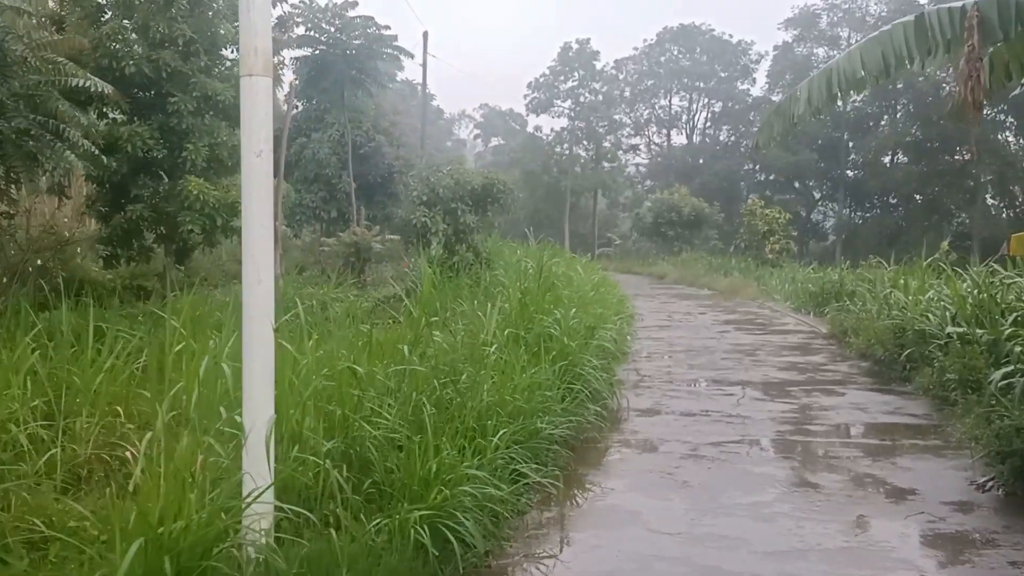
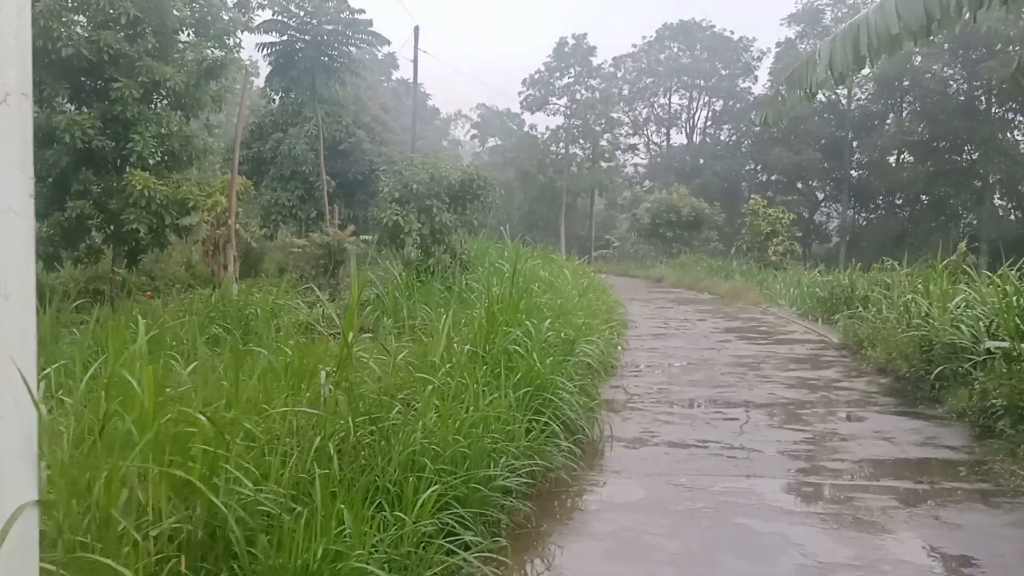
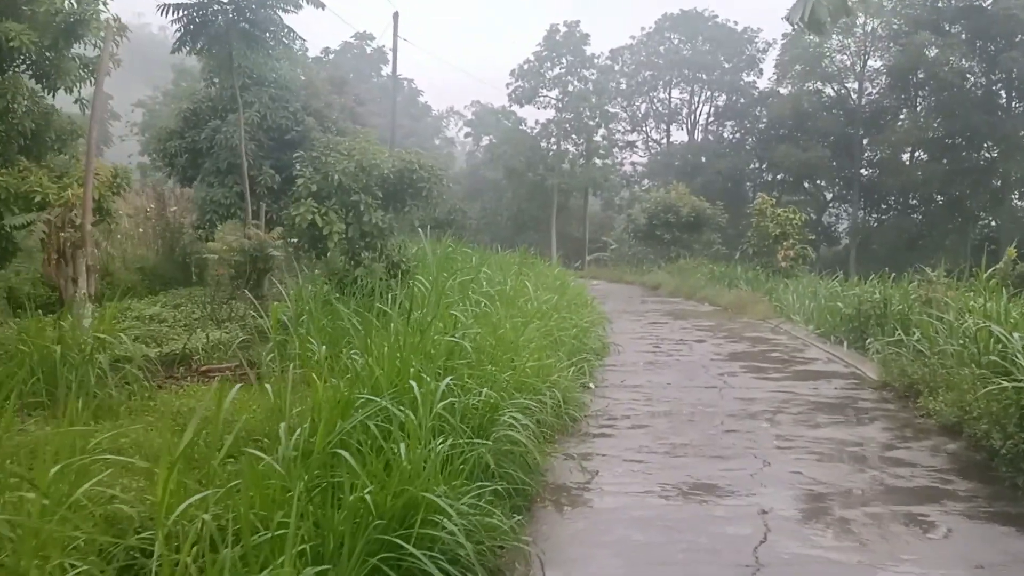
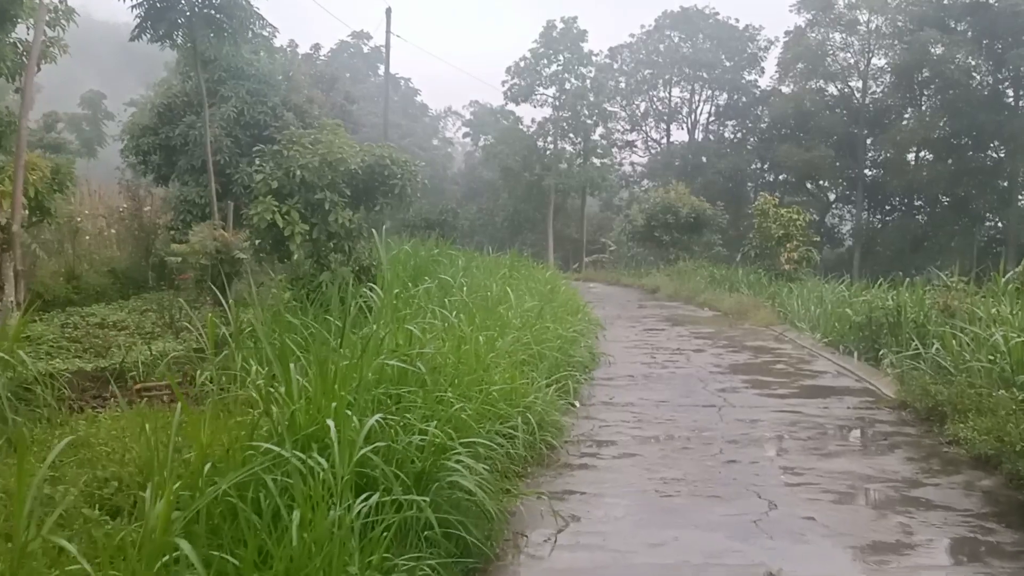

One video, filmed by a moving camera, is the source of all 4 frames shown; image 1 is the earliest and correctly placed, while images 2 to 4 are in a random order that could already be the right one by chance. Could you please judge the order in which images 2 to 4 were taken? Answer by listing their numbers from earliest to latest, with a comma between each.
2, 3, 4
